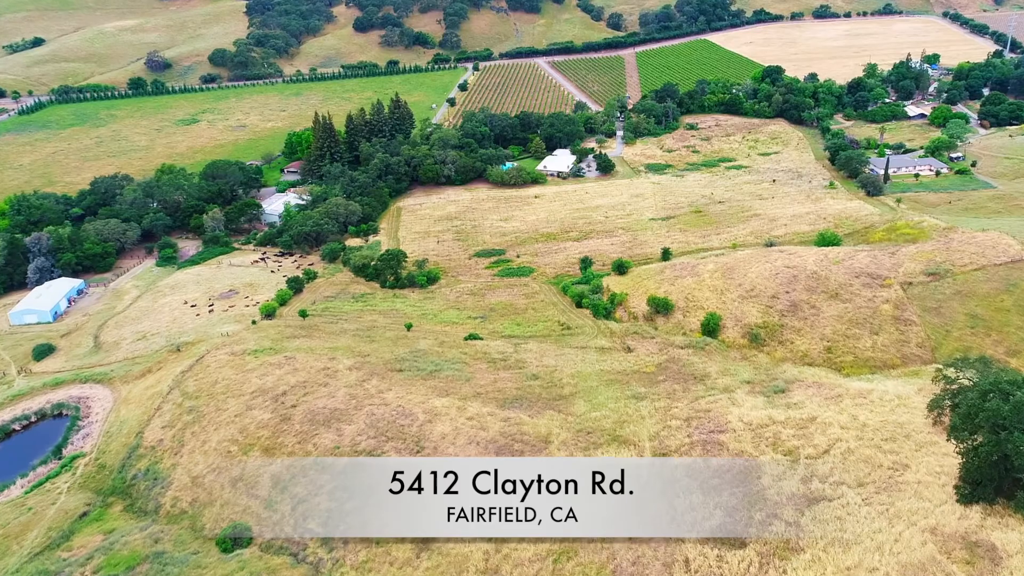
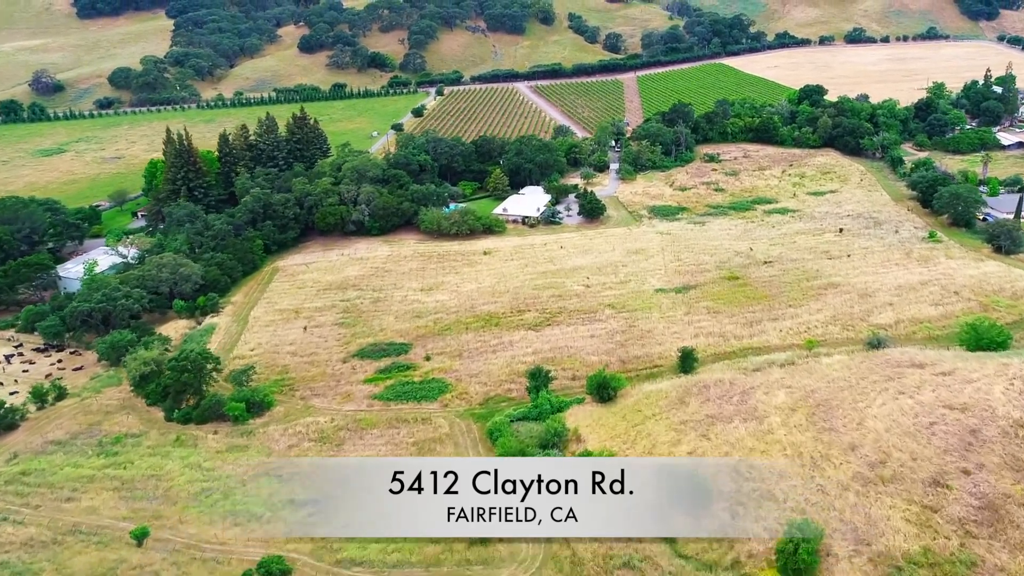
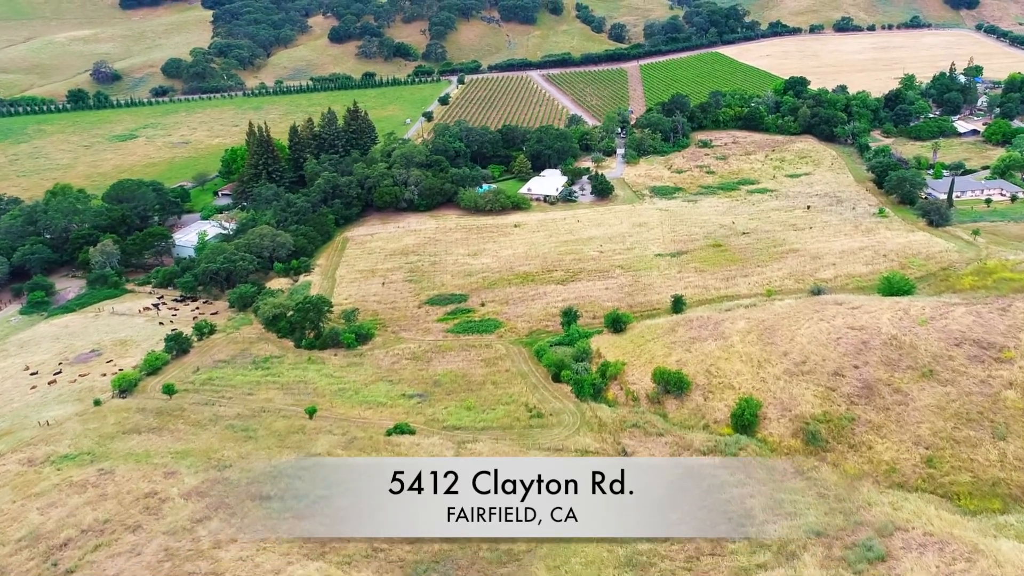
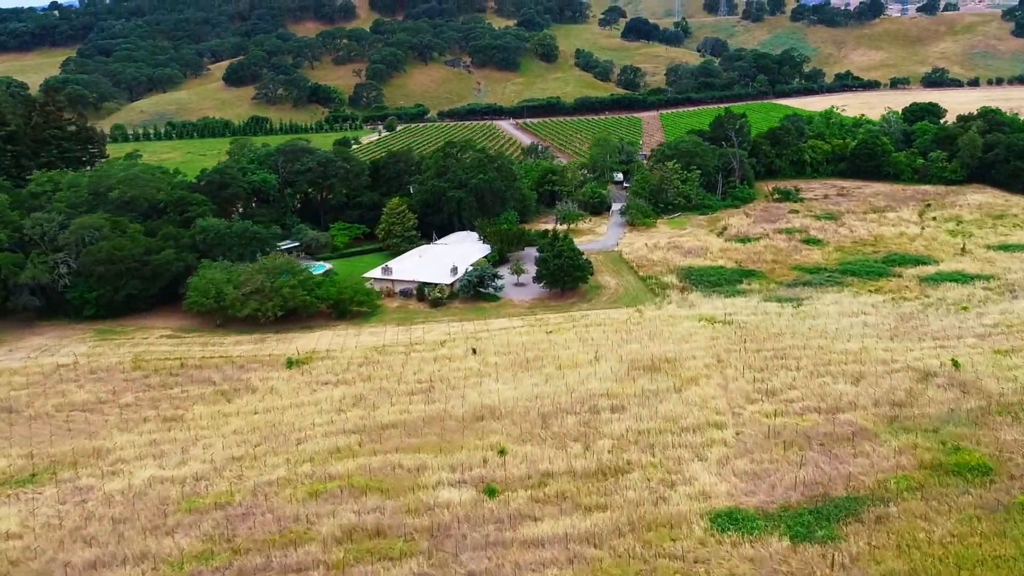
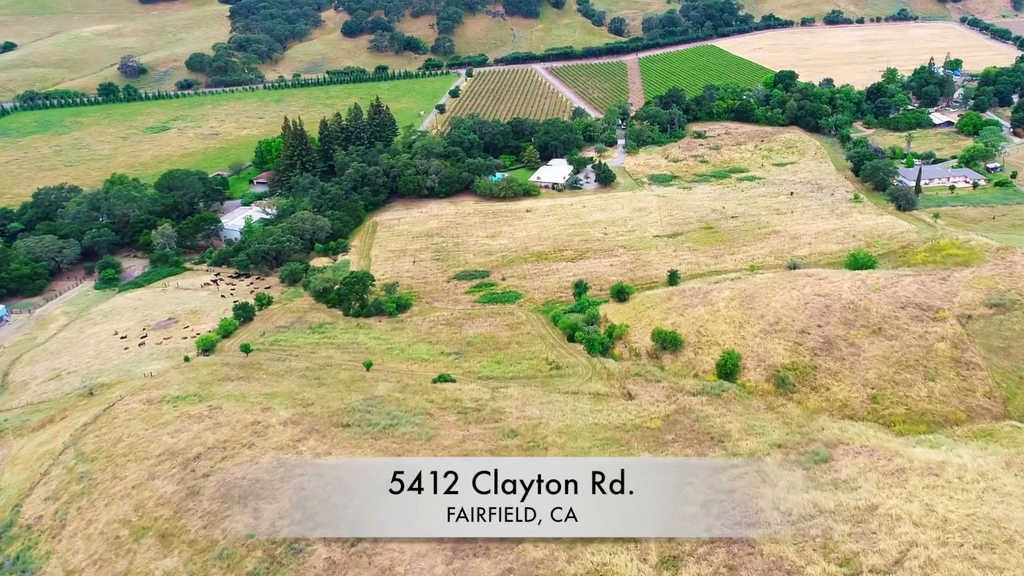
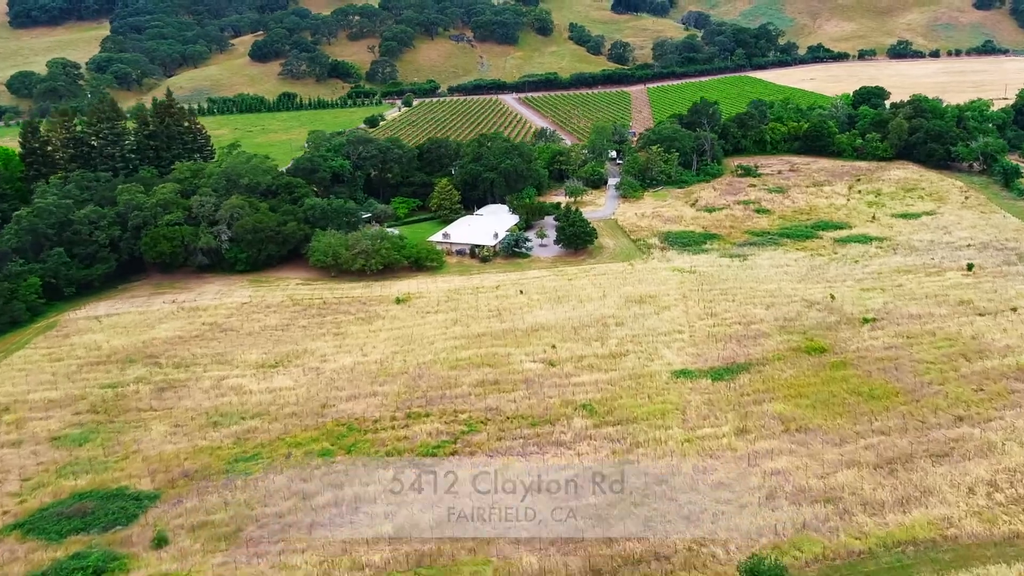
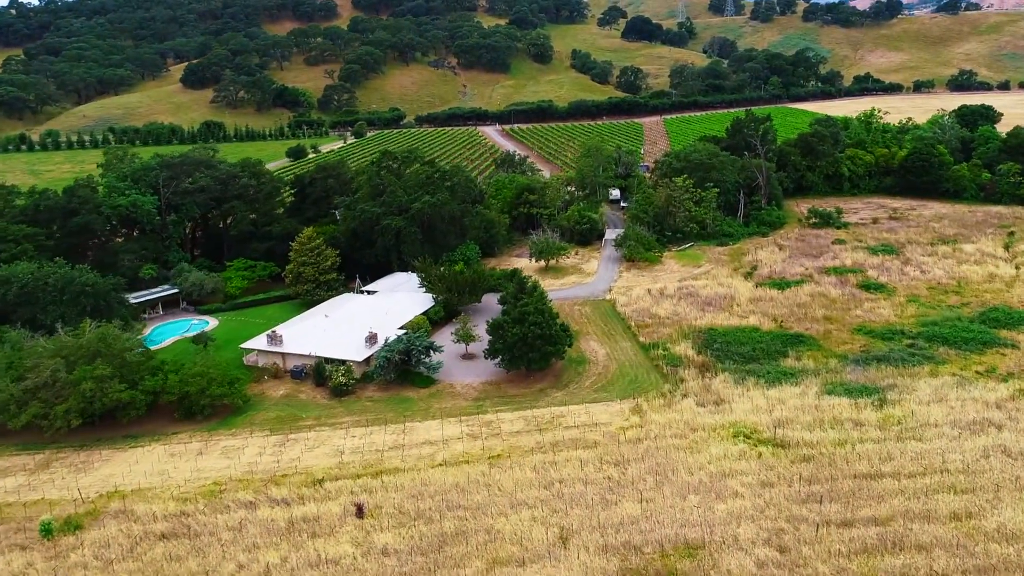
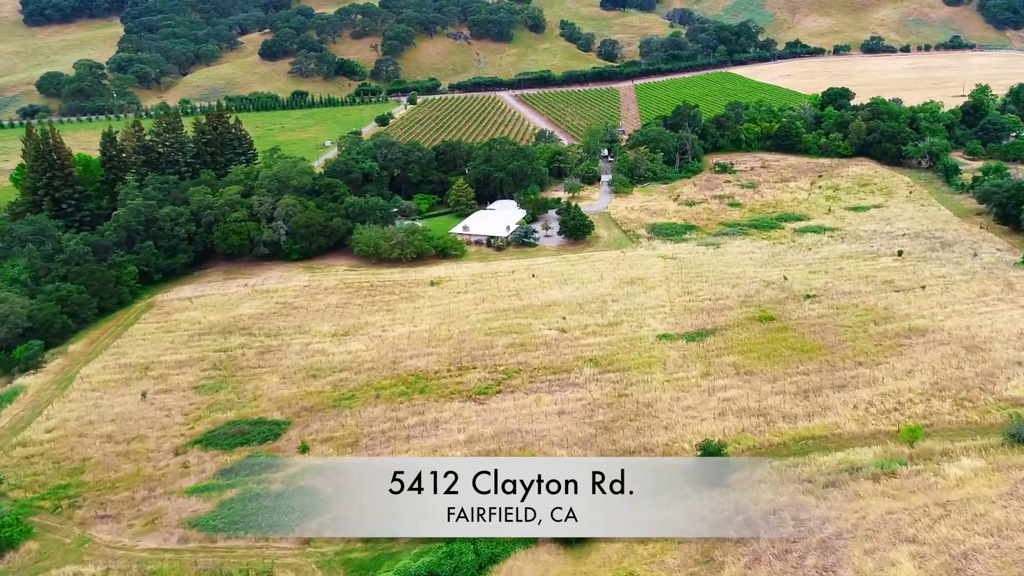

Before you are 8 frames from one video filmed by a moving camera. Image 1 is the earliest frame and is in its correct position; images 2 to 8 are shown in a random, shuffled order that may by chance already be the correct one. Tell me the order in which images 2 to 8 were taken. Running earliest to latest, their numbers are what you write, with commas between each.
5, 3, 2, 8, 6, 4, 7
